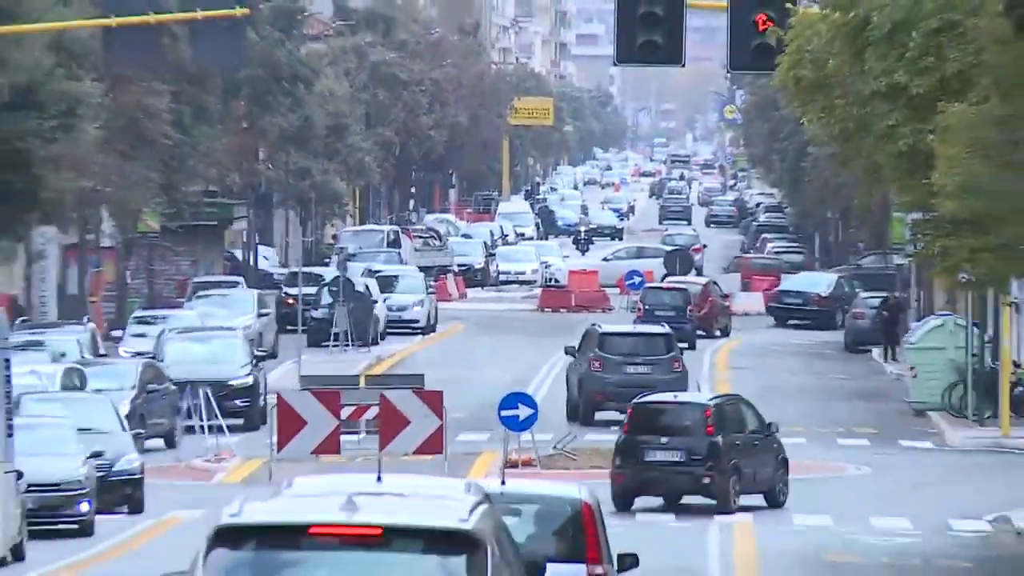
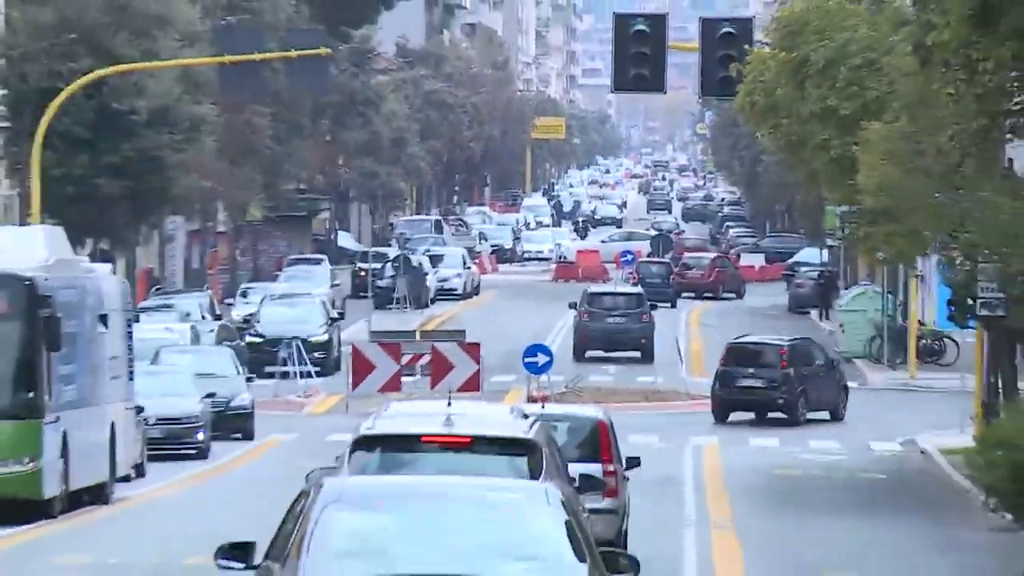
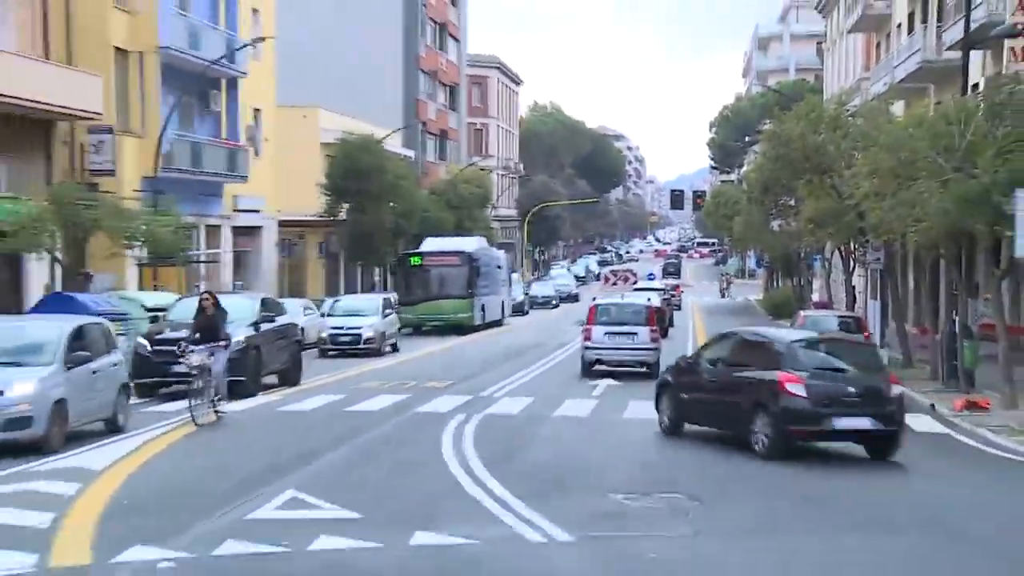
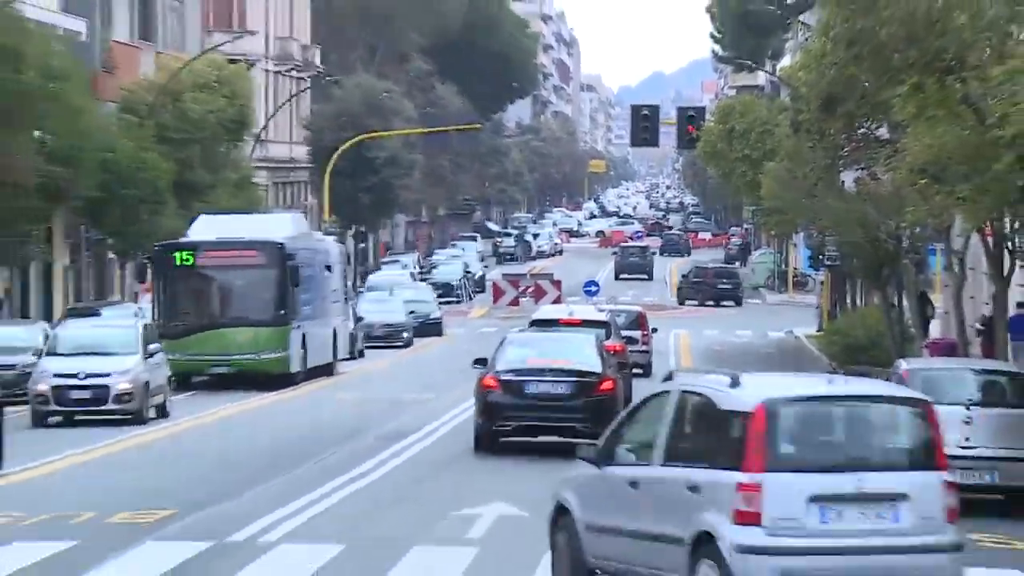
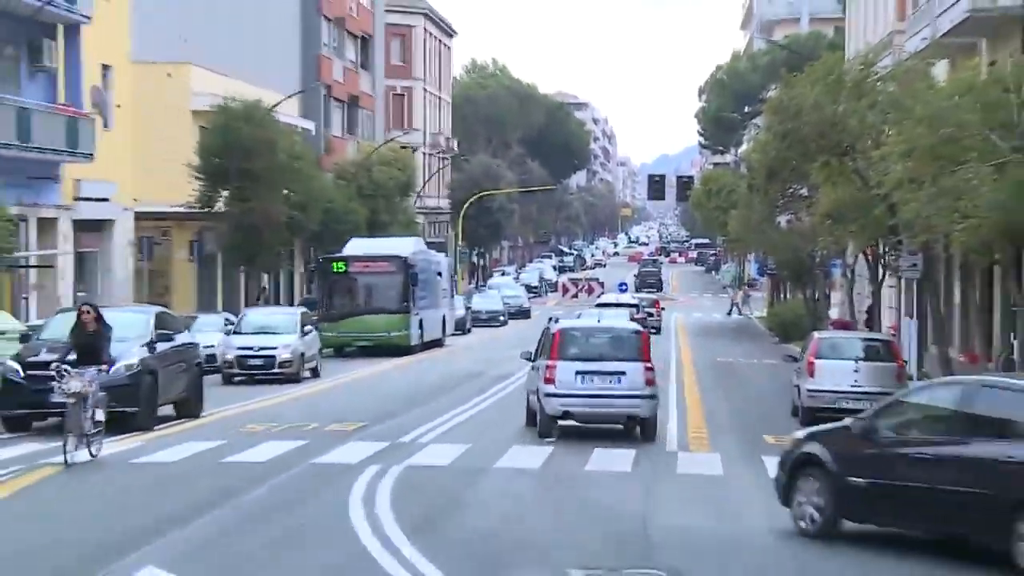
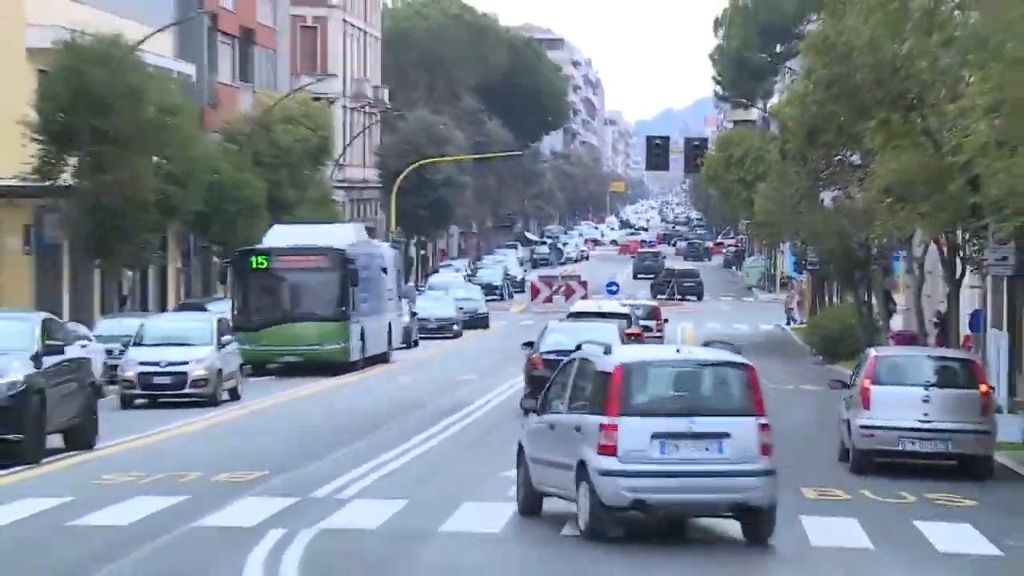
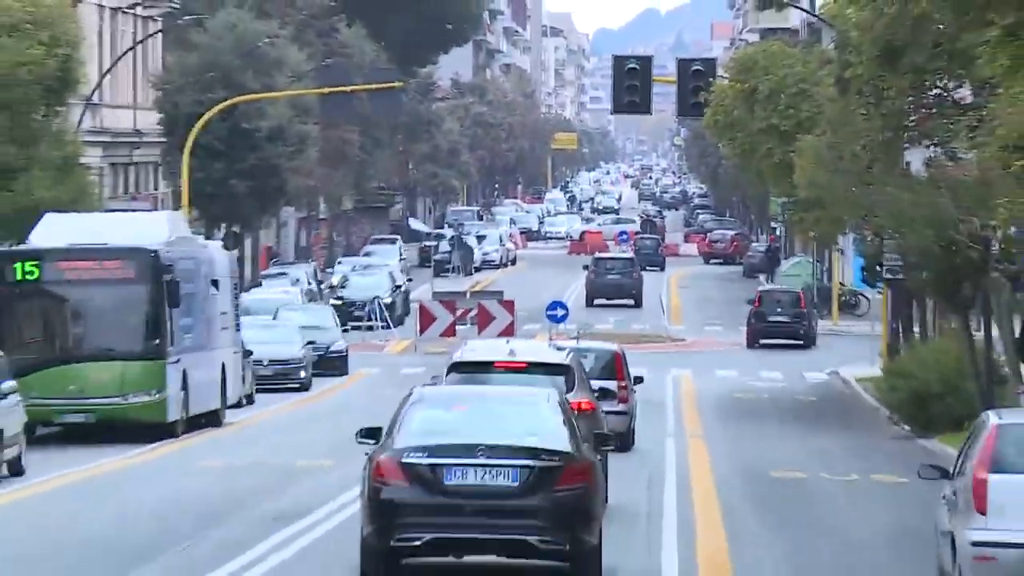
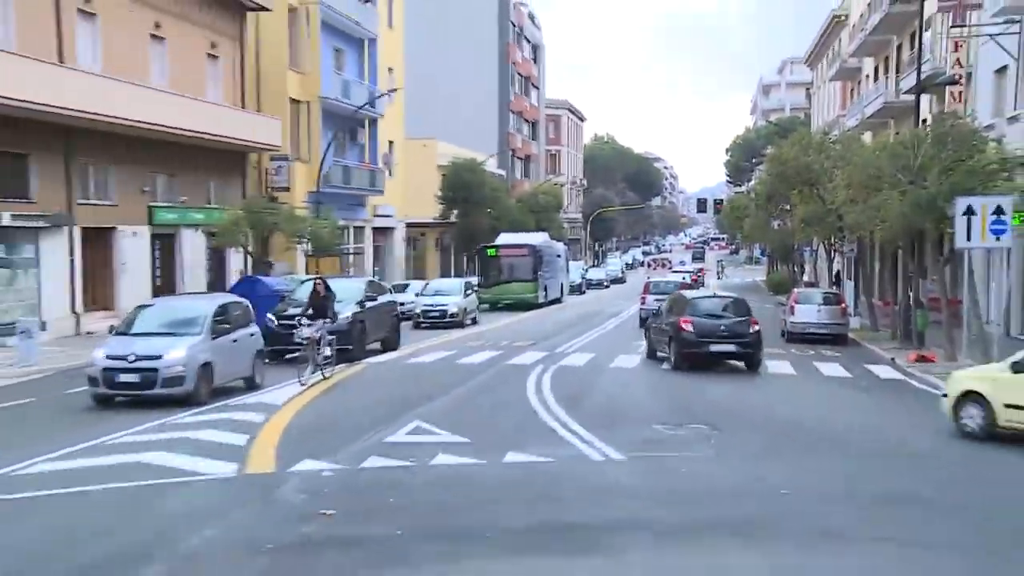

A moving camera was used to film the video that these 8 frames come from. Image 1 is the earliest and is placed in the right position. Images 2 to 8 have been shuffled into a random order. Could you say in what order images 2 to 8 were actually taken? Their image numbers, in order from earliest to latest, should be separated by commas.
2, 7, 4, 6, 5, 3, 8
